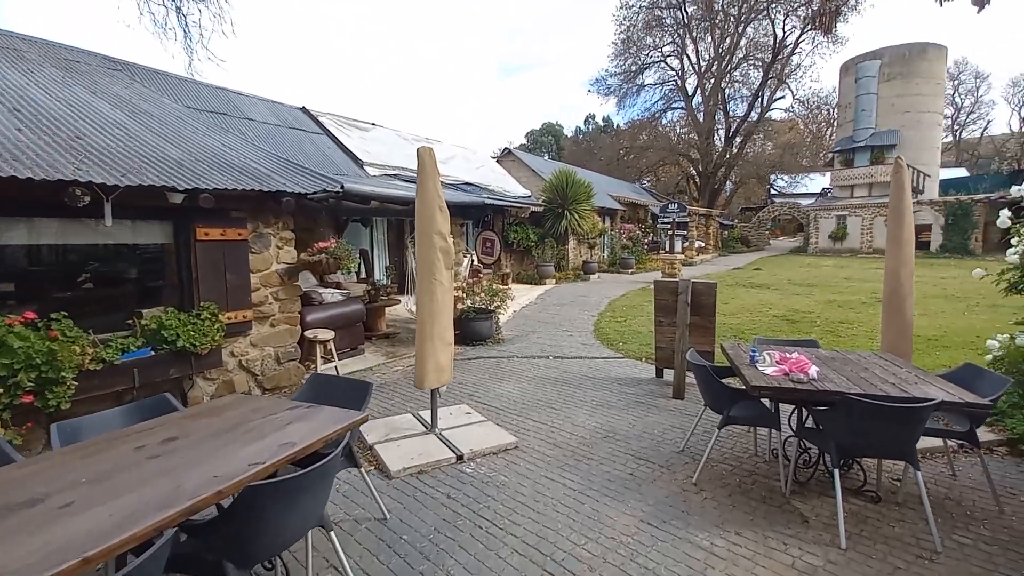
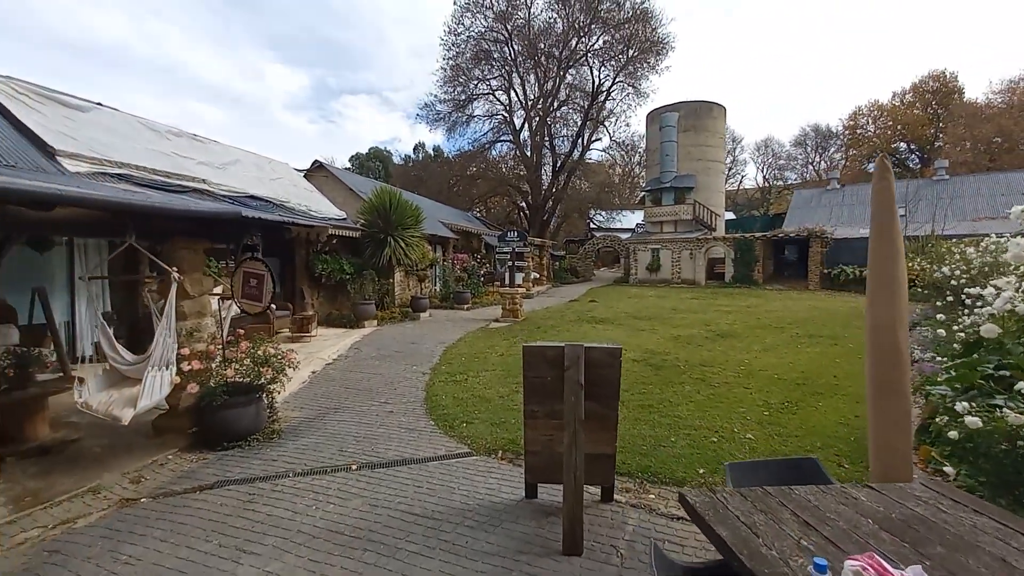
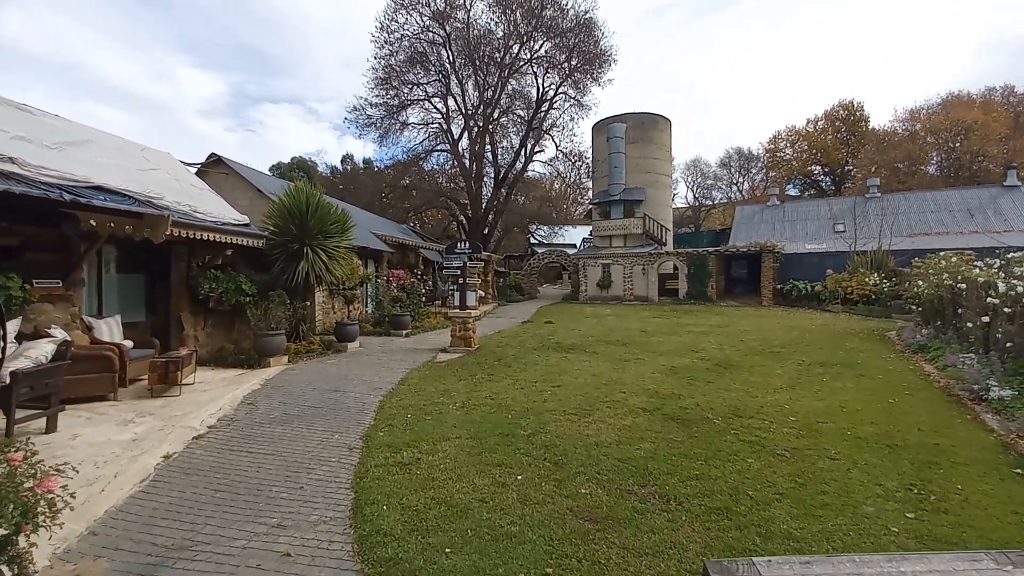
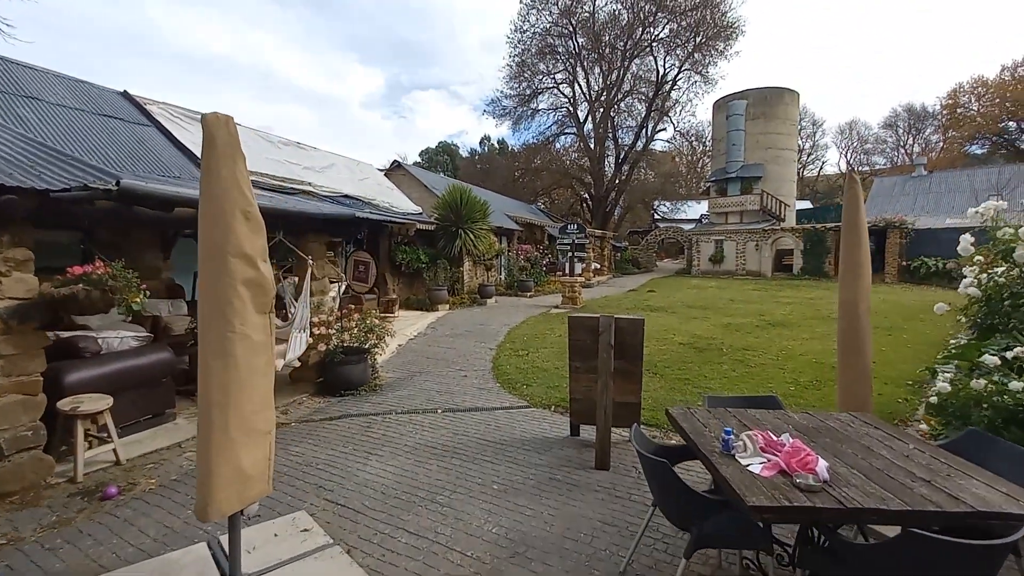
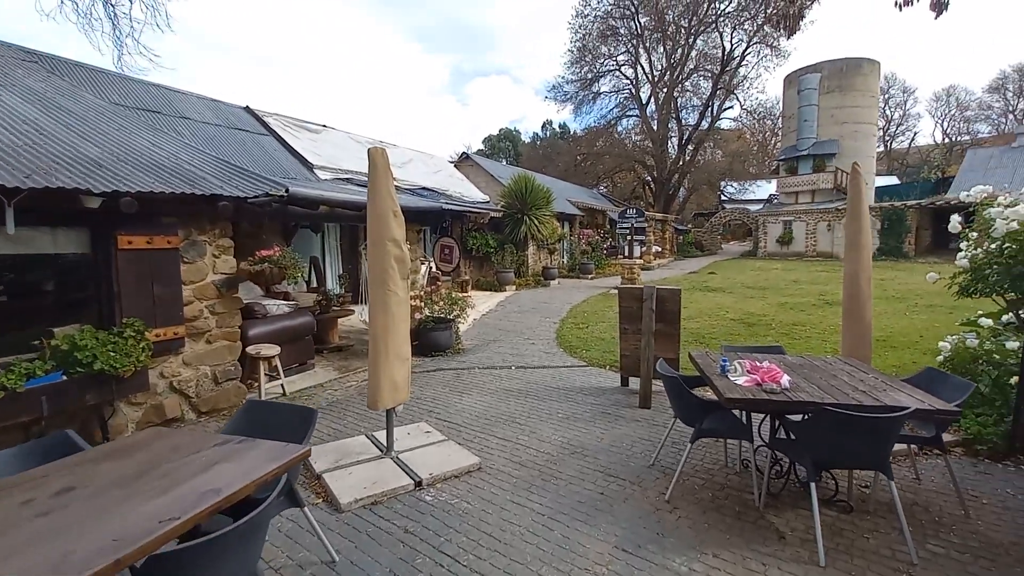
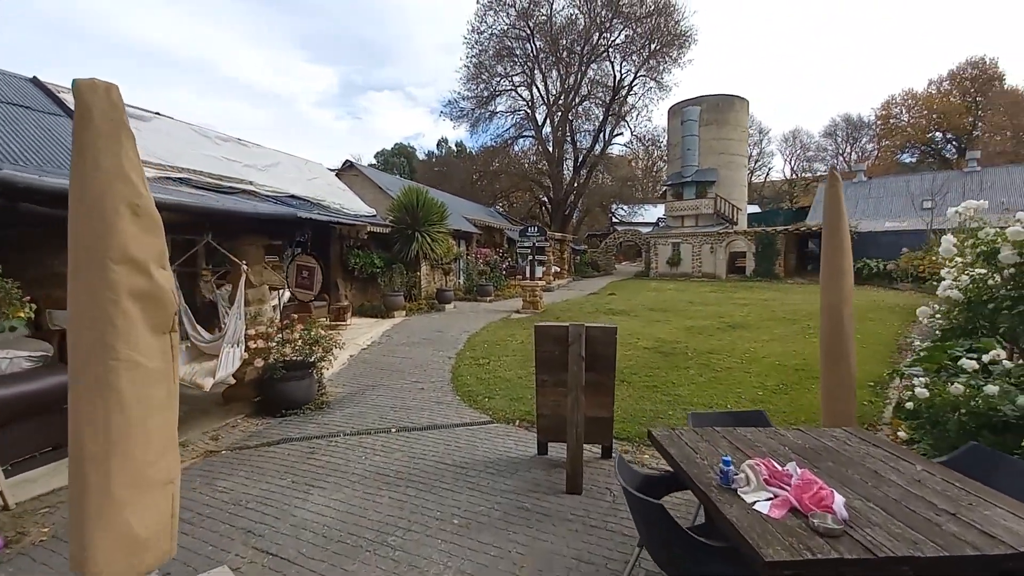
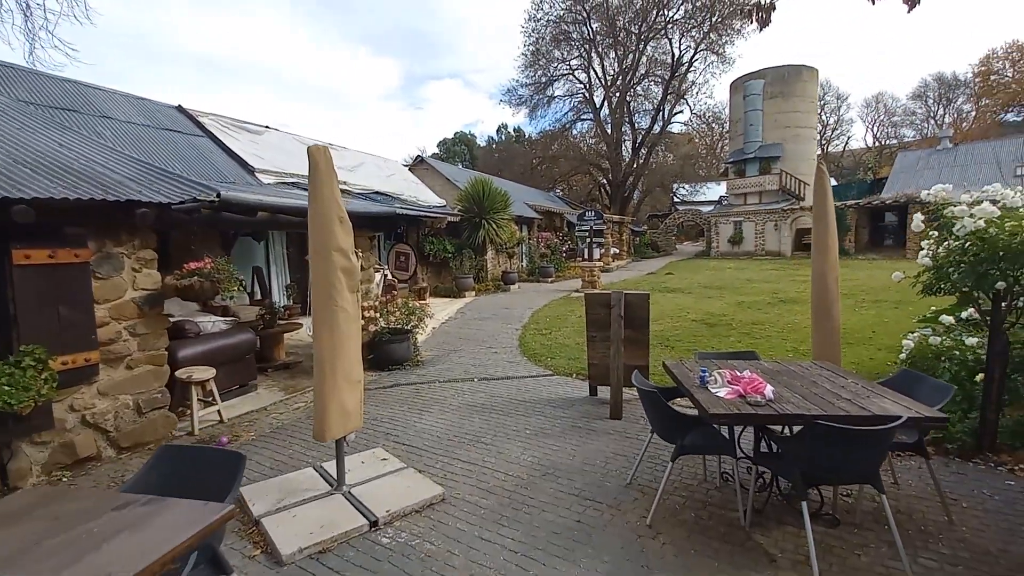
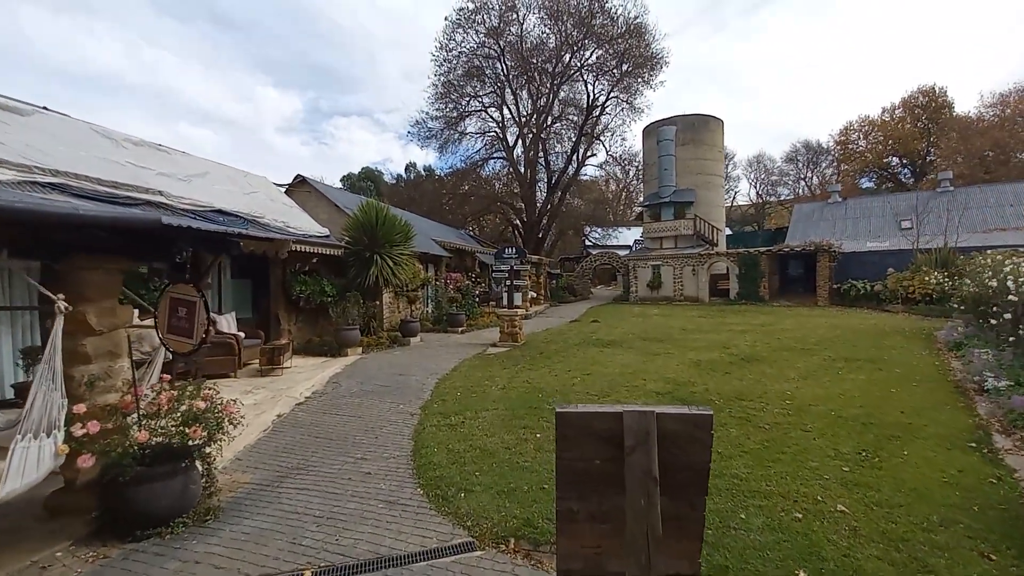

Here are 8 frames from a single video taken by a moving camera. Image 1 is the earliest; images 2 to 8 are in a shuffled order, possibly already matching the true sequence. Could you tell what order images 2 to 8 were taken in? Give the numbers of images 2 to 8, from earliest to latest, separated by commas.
5, 7, 4, 6, 2, 8, 3
